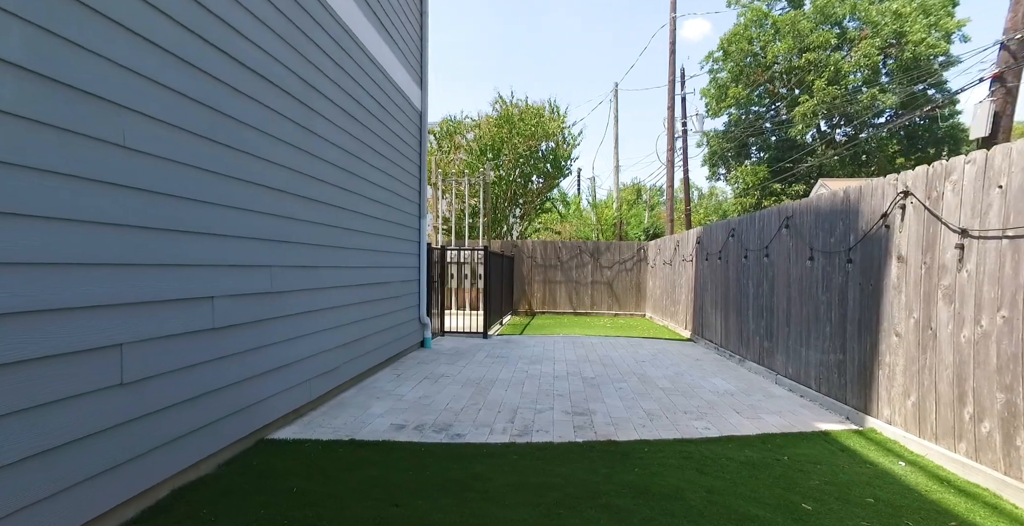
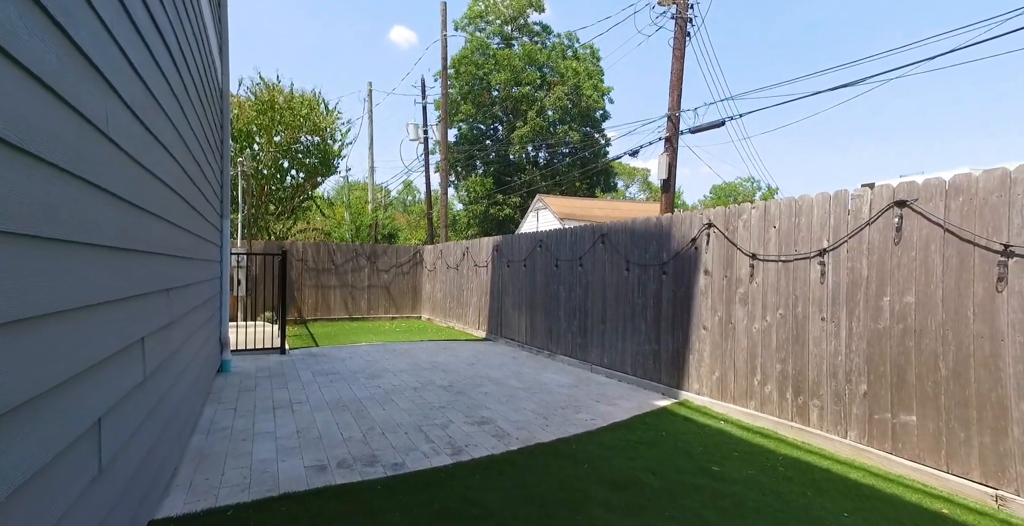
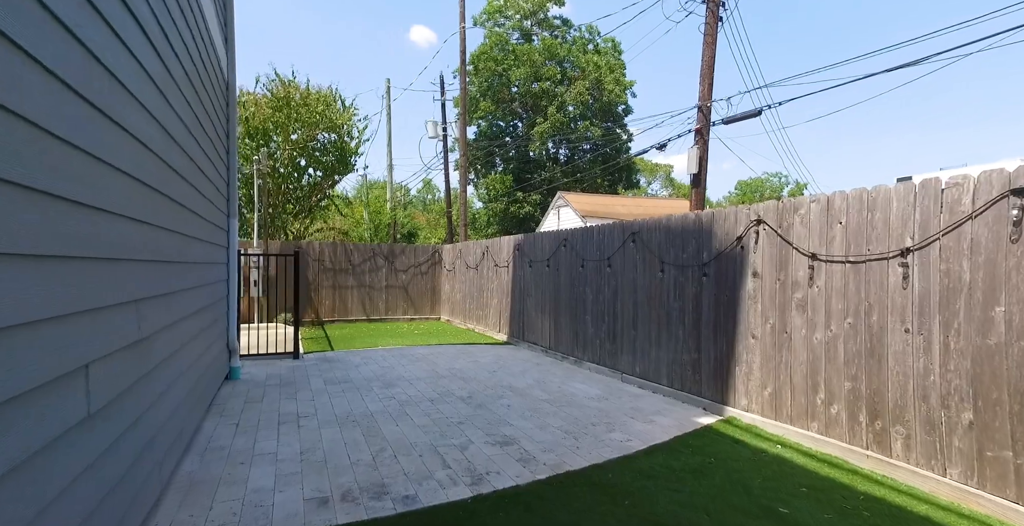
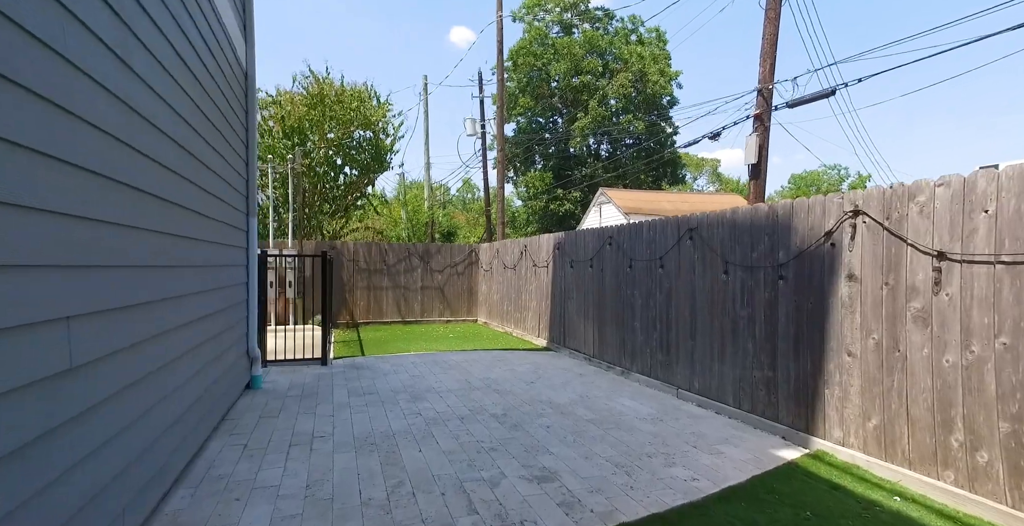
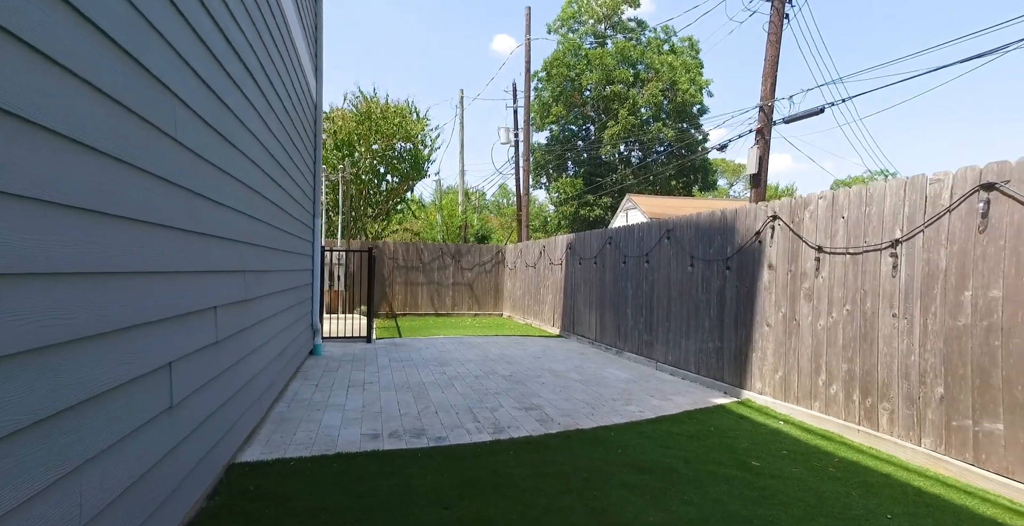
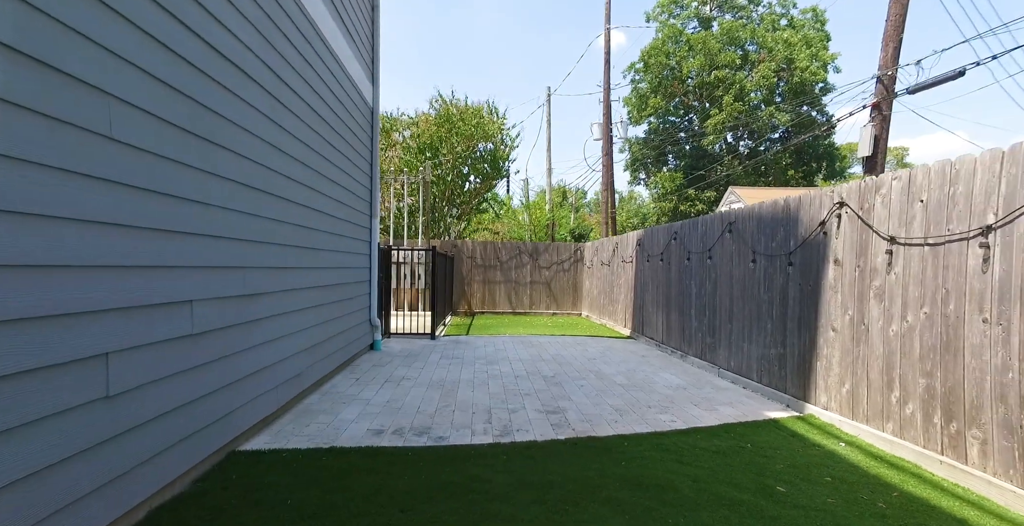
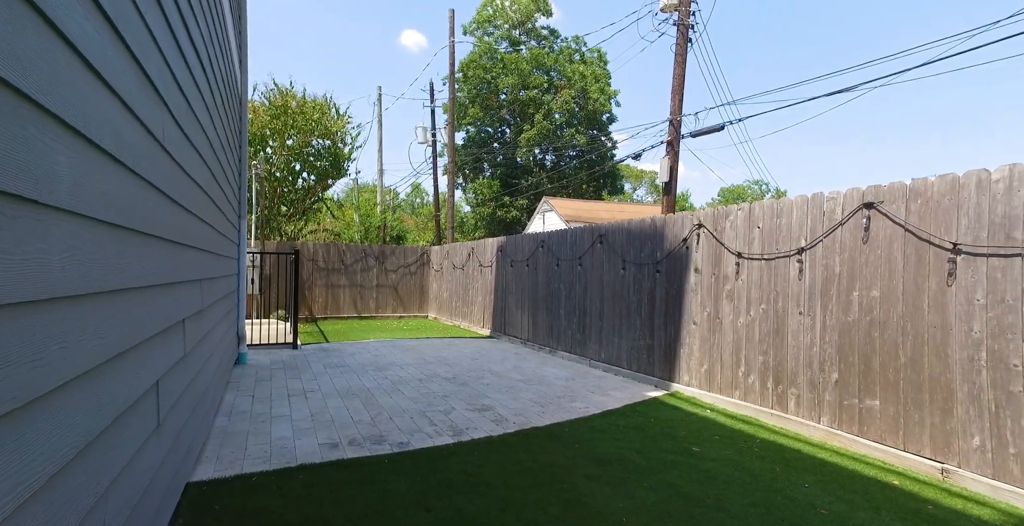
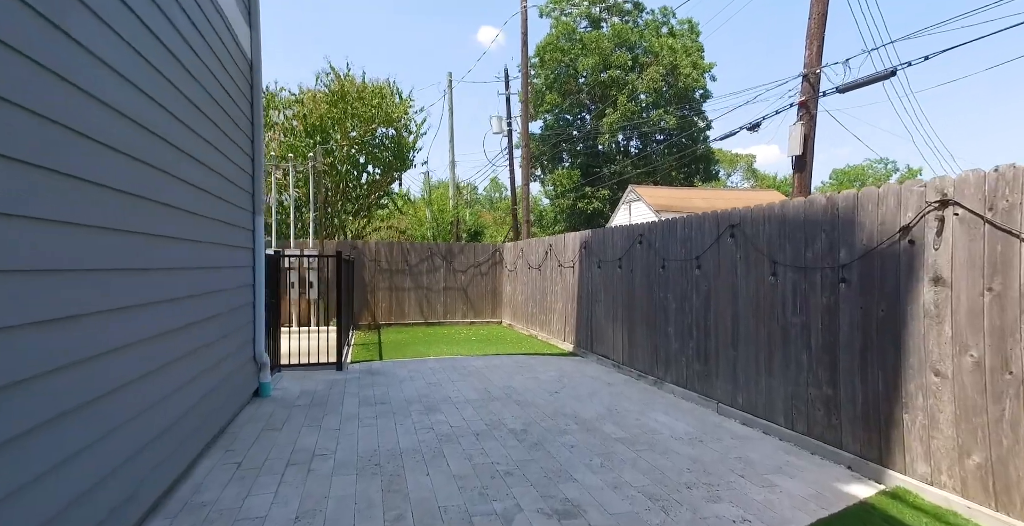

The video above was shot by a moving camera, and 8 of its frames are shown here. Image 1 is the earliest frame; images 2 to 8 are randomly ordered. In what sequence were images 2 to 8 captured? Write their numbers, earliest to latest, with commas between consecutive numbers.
6, 5, 7, 2, 3, 4, 8
